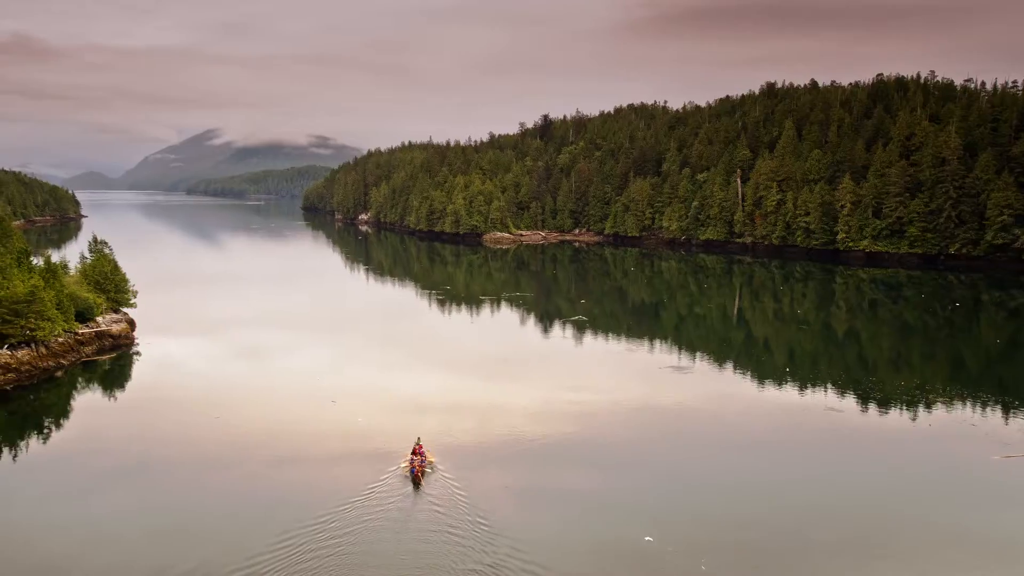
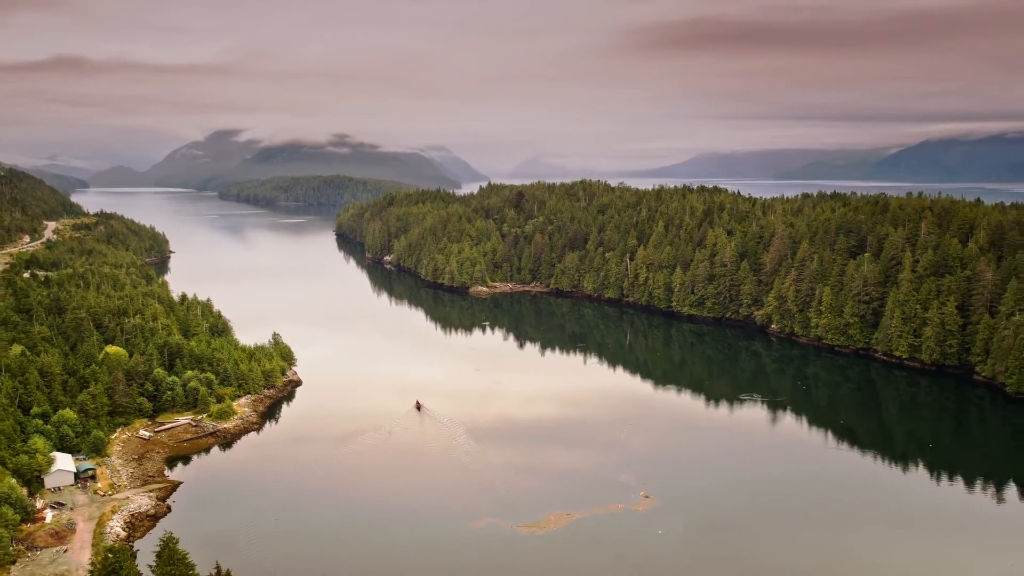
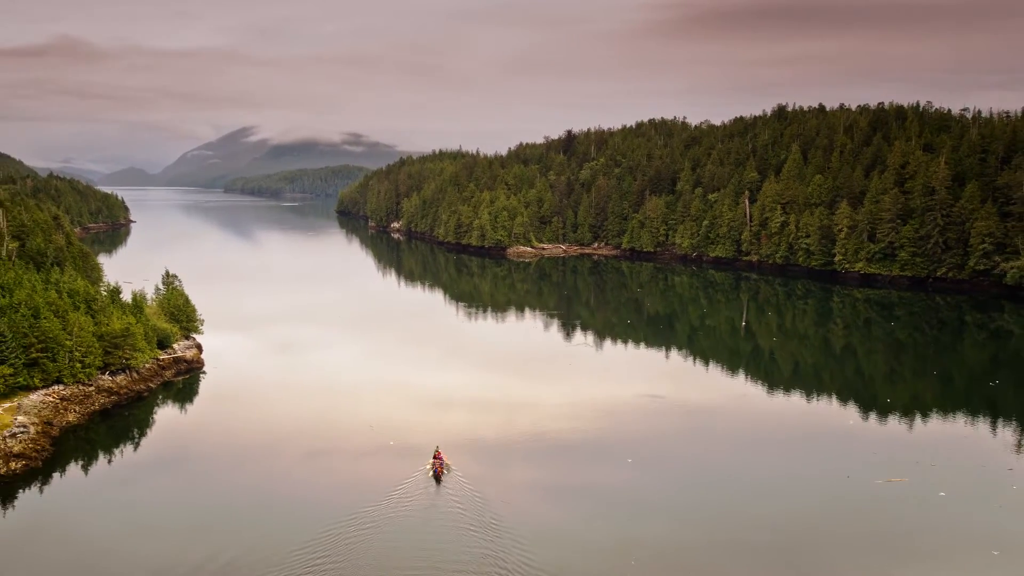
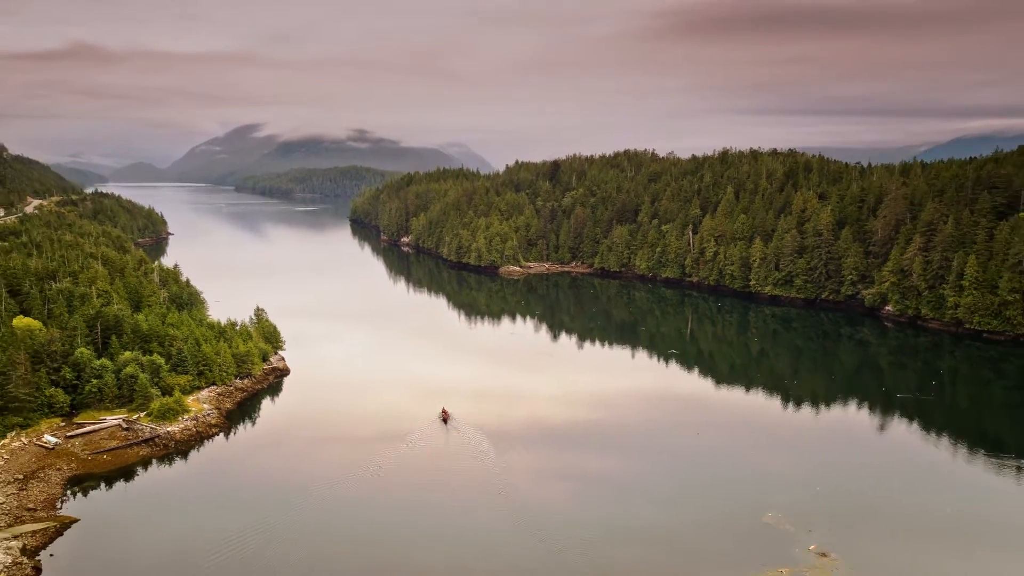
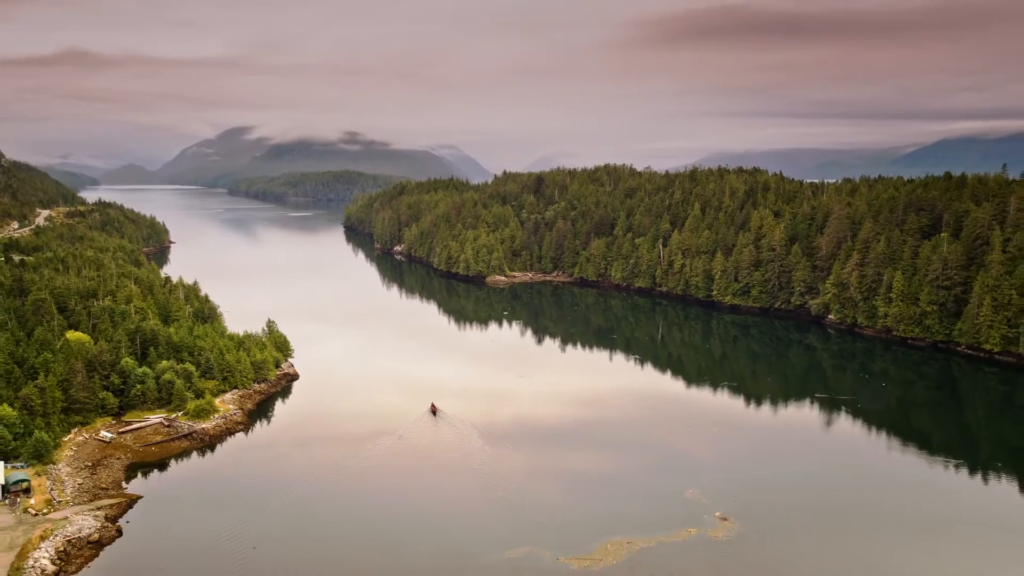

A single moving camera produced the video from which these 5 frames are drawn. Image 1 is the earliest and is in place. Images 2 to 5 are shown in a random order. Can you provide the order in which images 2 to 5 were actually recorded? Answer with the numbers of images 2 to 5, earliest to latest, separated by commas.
3, 4, 5, 2
